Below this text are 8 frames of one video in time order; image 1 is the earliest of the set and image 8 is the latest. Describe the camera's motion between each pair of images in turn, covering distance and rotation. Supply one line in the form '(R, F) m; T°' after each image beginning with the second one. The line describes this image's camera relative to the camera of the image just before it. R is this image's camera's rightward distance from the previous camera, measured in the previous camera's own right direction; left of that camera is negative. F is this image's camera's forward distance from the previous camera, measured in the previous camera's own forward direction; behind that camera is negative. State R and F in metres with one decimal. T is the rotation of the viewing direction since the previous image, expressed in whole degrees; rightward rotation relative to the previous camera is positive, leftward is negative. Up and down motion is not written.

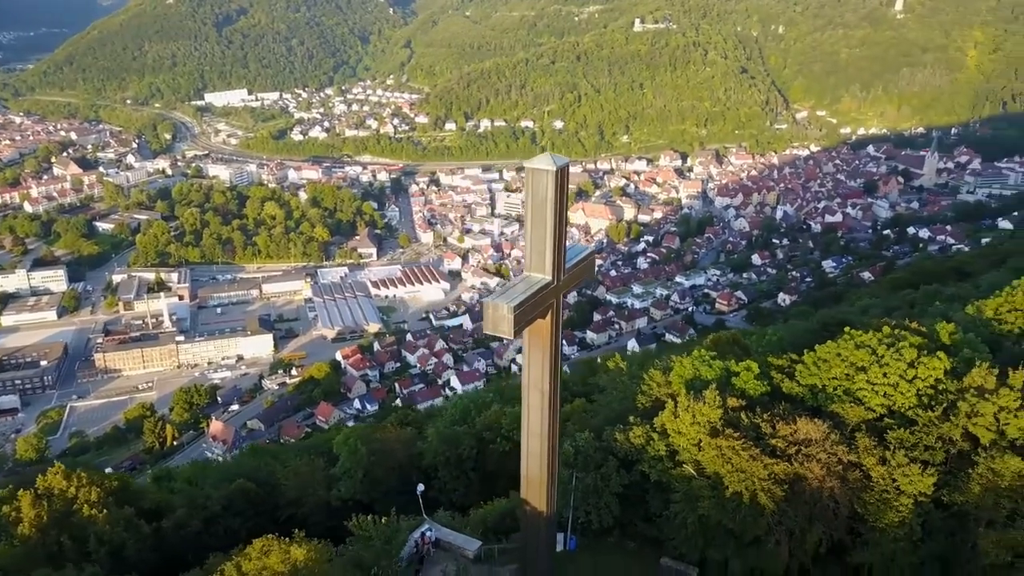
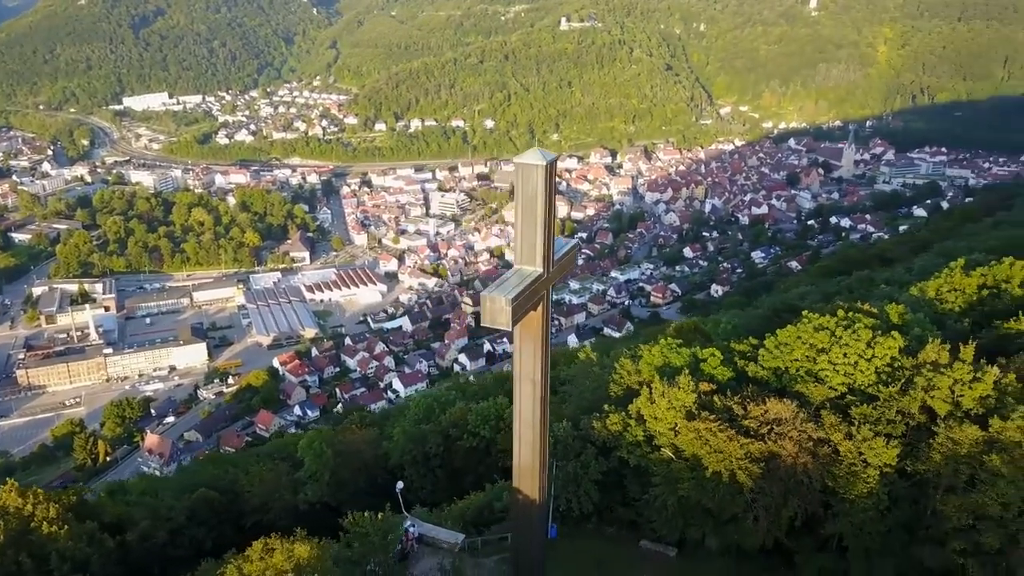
(-0.4, -0.1) m; +5°
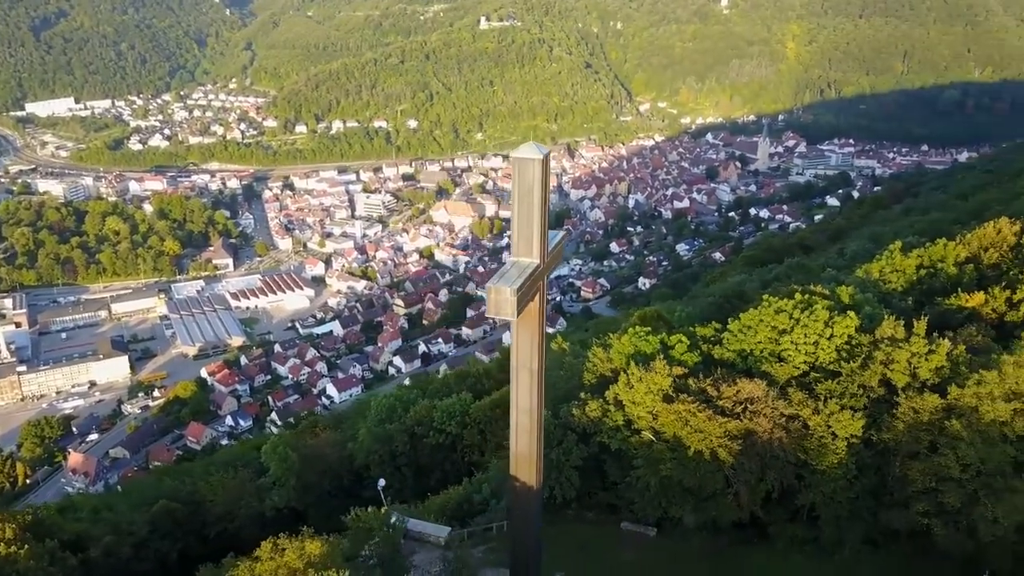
(-0.4, -0.1) m; +5°
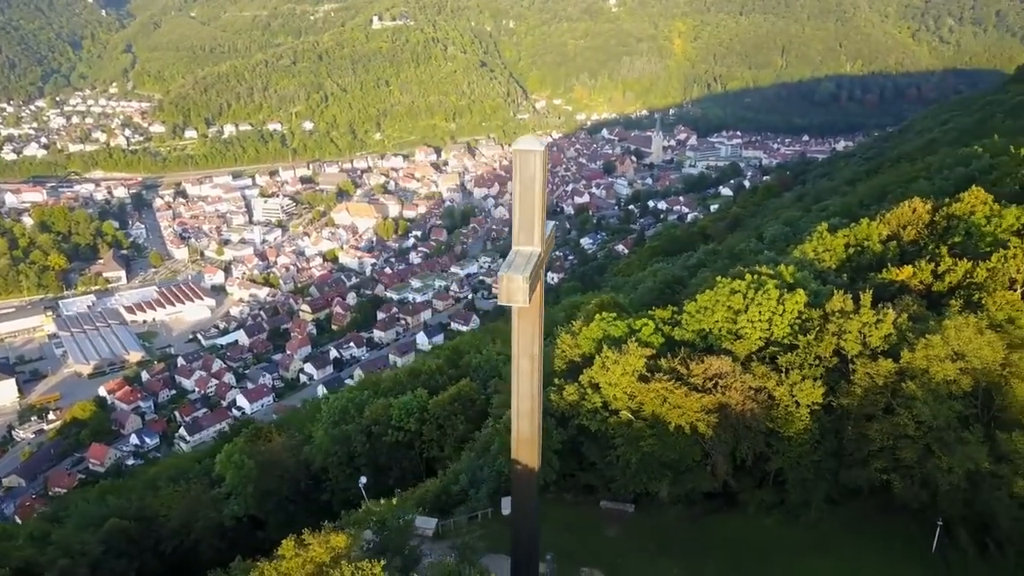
(-0.7, -0.1) m; +7°
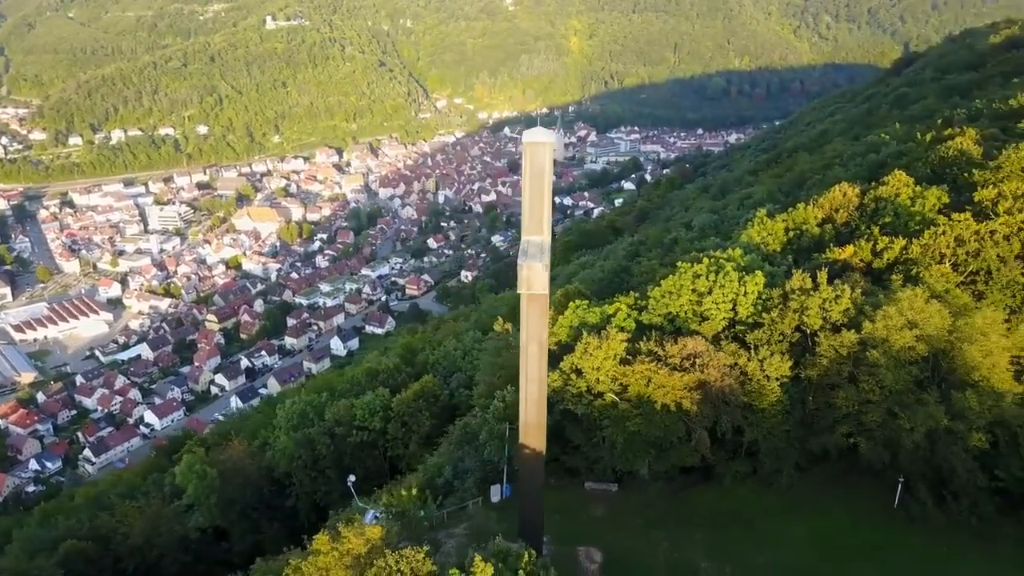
(-0.7, -0.1) m; +7°
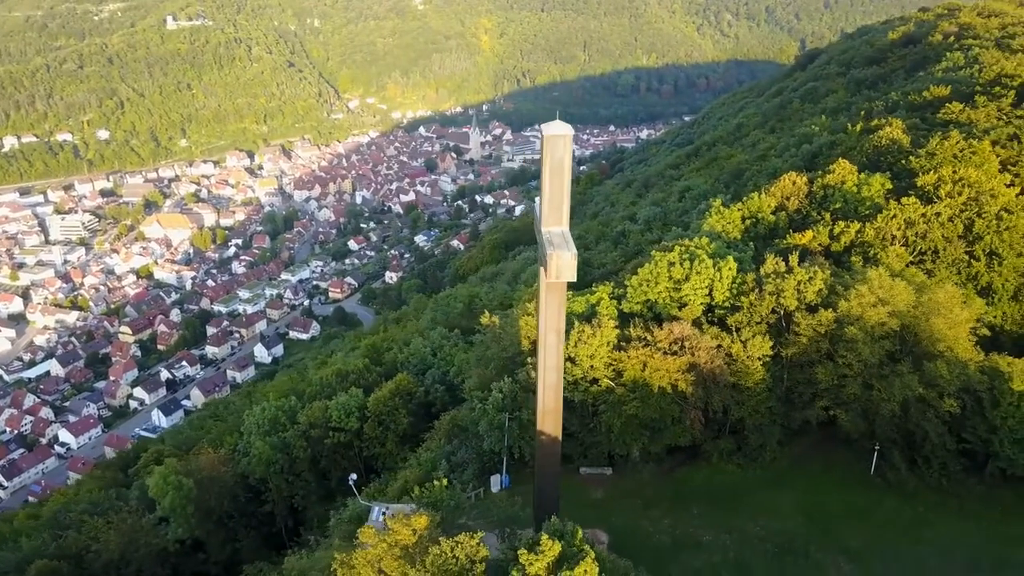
(-0.7, -0.1) m; +6°
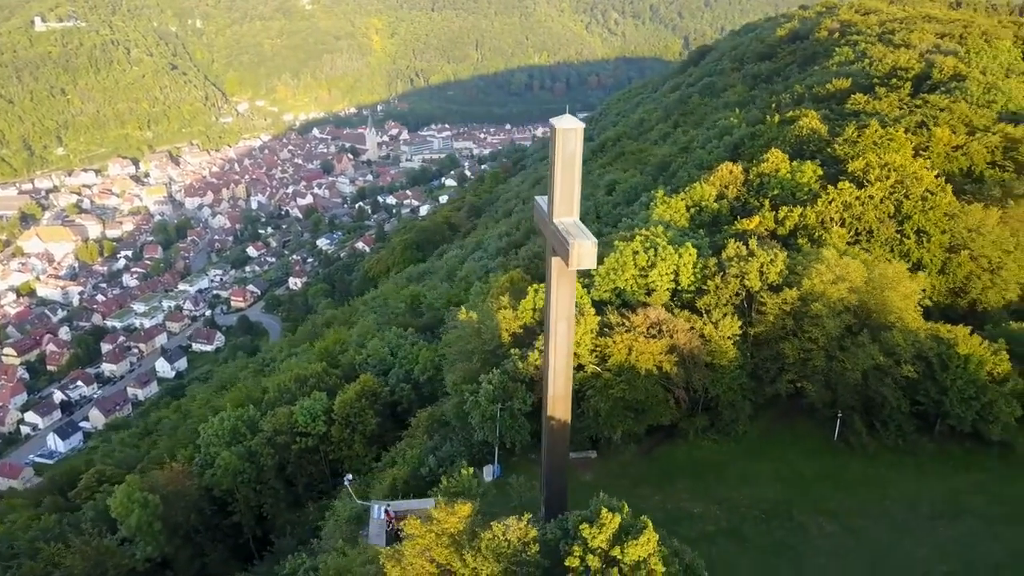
(-0.8, -0.1) m; +7°
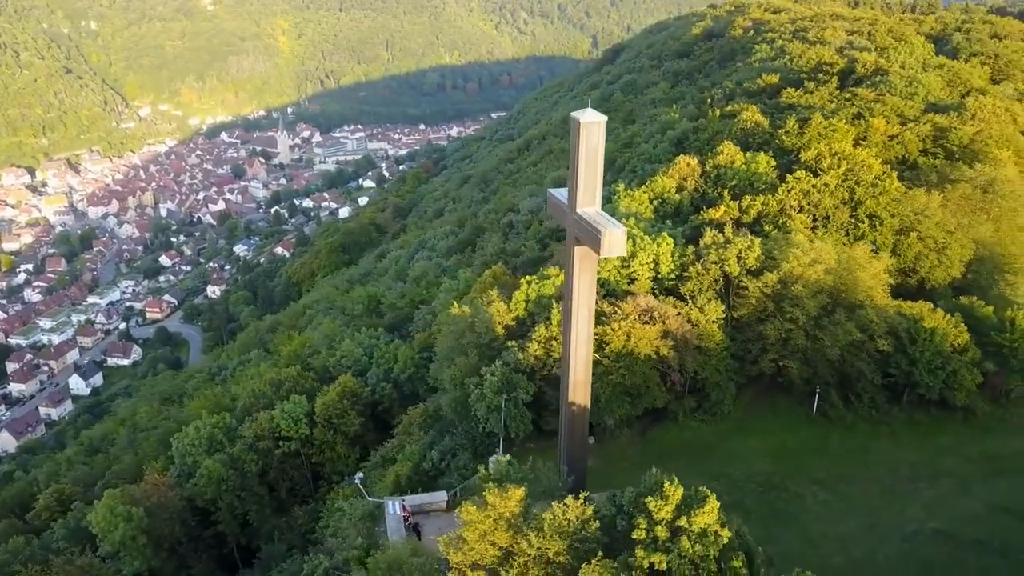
(-0.8, -0.1) m; +6°
